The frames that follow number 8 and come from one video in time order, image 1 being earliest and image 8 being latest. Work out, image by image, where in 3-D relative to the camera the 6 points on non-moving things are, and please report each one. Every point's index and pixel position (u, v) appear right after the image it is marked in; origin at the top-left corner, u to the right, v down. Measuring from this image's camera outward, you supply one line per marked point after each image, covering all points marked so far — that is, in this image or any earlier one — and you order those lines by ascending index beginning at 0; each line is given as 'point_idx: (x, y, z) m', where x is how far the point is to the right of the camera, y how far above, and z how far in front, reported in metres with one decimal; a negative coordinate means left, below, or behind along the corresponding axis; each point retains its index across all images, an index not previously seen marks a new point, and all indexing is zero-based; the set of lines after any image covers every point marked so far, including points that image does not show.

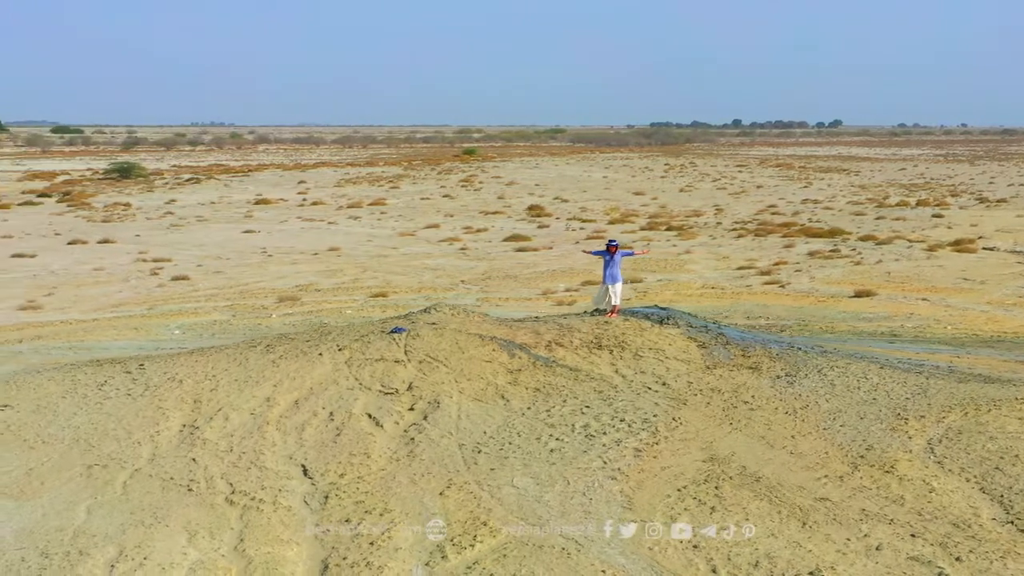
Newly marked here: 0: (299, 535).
0: (-1.0, -1.2, +8.1) m
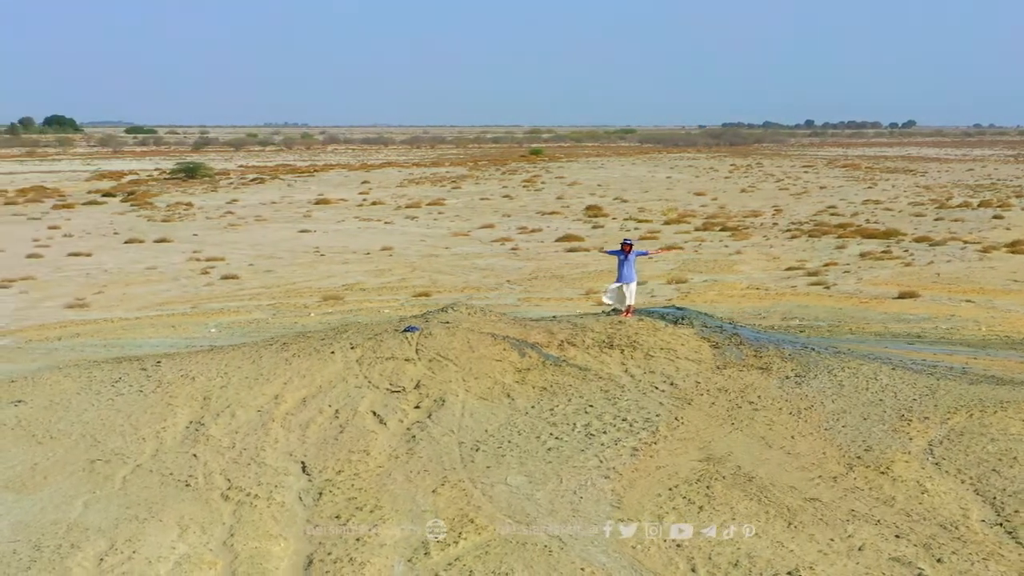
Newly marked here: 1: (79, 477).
0: (-1.1, -1.2, +8.2) m
1: (-2.4, -1.0, +9.2) m
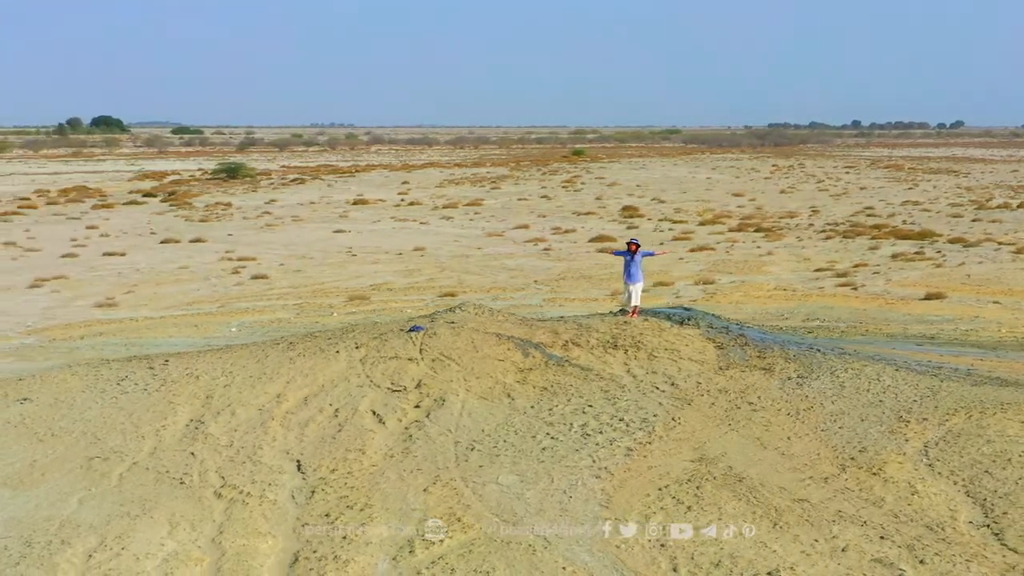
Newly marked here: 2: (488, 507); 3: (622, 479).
0: (-1.2, -1.2, +8.2) m
1: (-2.4, -1.0, +9.3) m
2: (-0.1, -1.1, +8.4) m
3: (+0.6, -1.0, +8.8) m
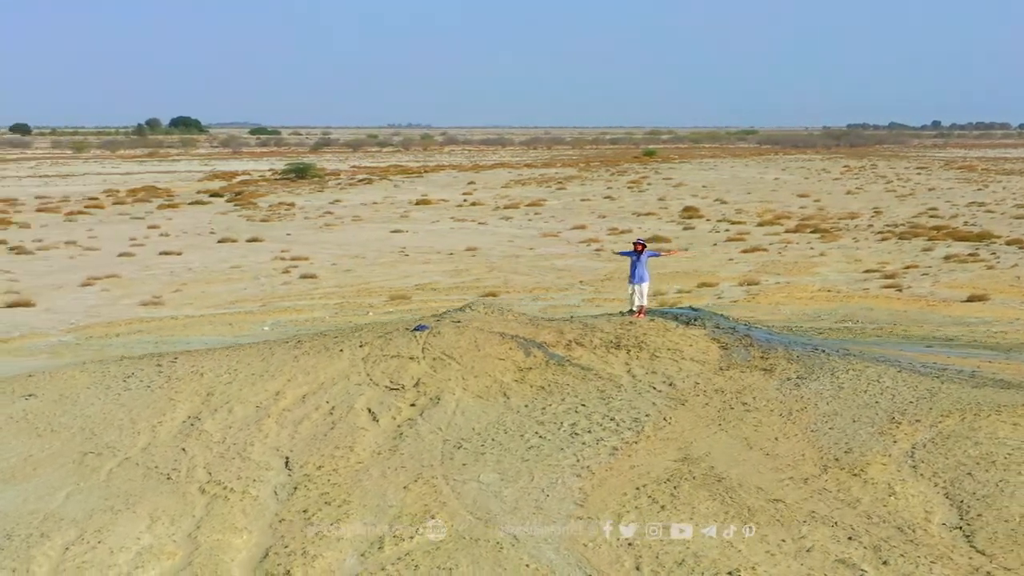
0: (-1.3, -1.2, +8.3) m
1: (-2.5, -1.0, +9.4) m
2: (-0.2, -1.1, +8.4) m
3: (+0.5, -1.0, +8.8) m
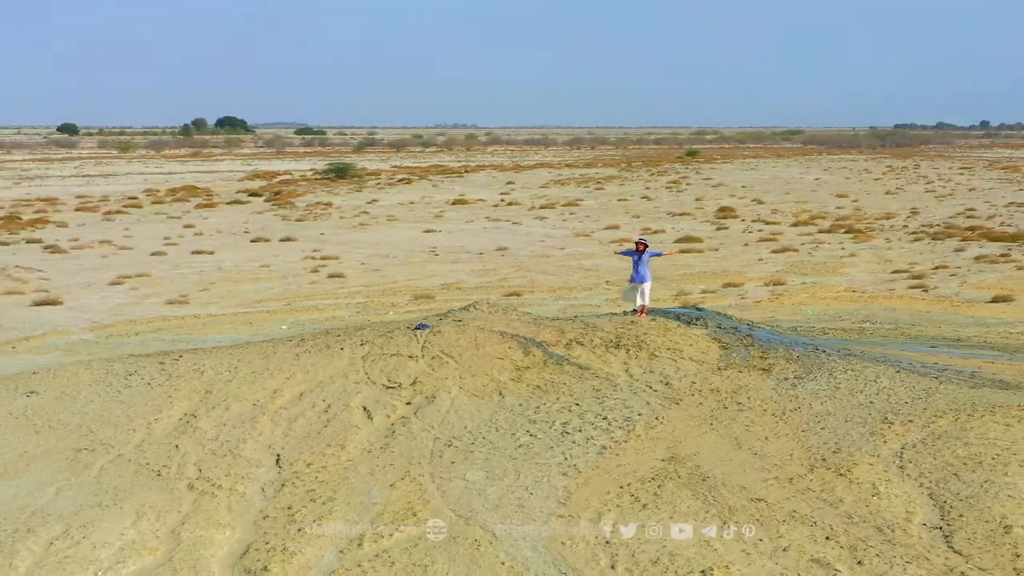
0: (-1.4, -1.2, +8.4) m
1: (-2.6, -1.0, +9.5) m
2: (-0.3, -1.1, +8.5) m
3: (+0.4, -1.0, +8.9) m
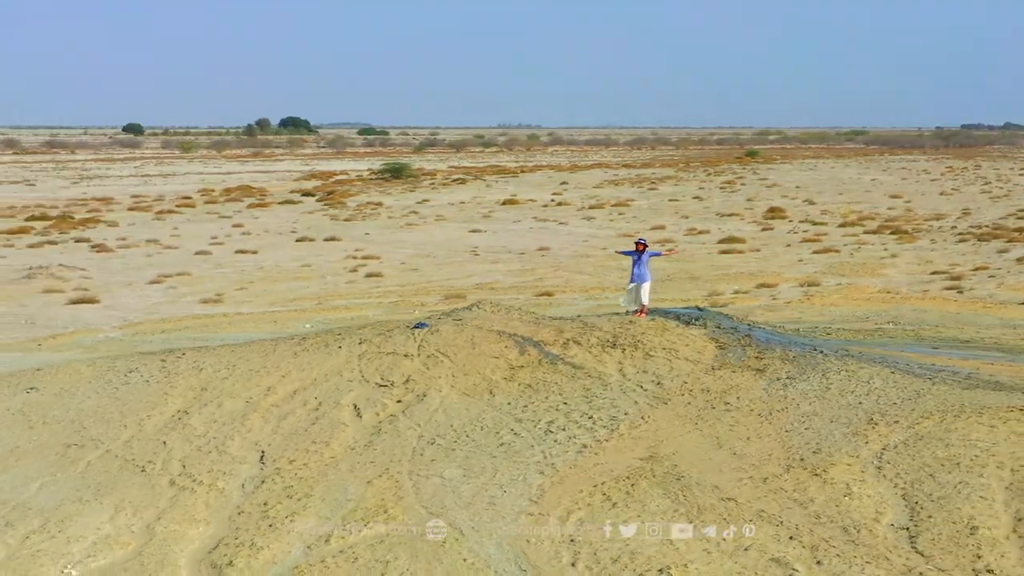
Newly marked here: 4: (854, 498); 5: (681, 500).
0: (-1.5, -1.2, +8.5) m
1: (-2.7, -1.0, +9.6) m
2: (-0.5, -1.1, +8.5) m
3: (+0.3, -1.0, +8.9) m
4: (+1.7, -1.1, +8.3) m
5: (+0.8, -1.1, +8.3) m
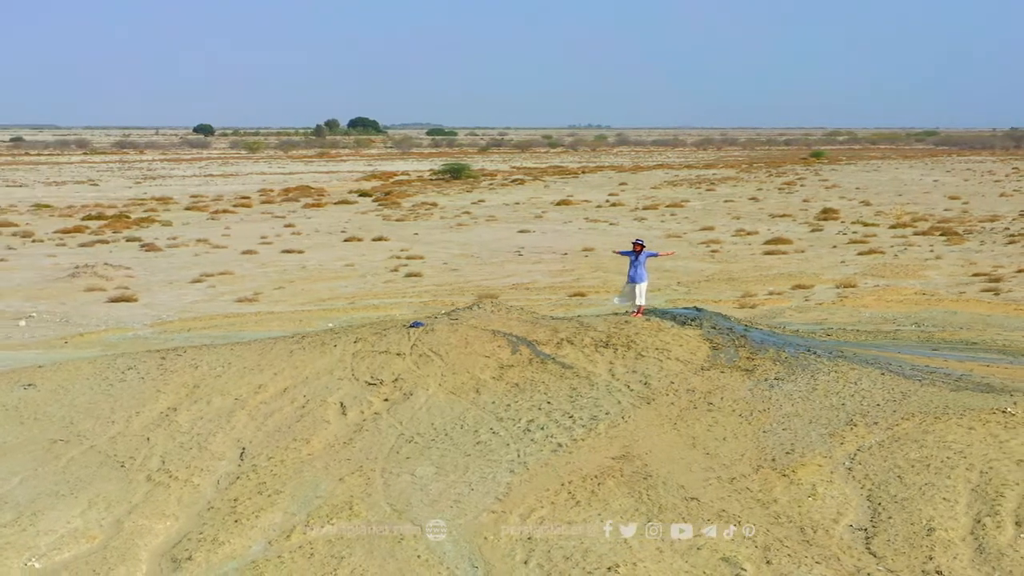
0: (-1.7, -1.2, +8.6) m
1: (-2.8, -1.0, +9.8) m
2: (-0.6, -1.1, +8.6) m
3: (+0.1, -1.0, +8.9) m
4: (+1.5, -1.1, +8.3) m
5: (+0.7, -1.1, +8.4) m
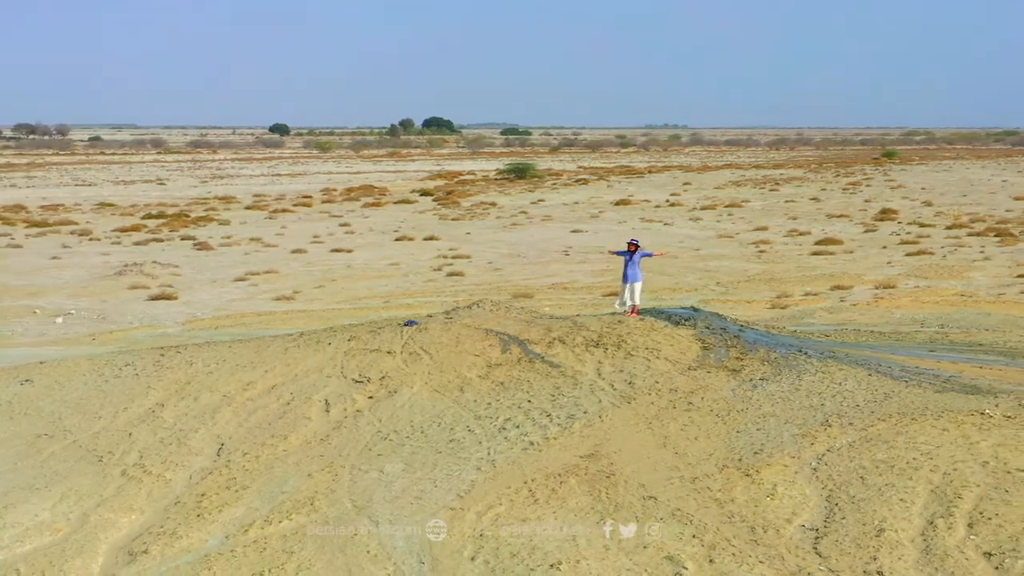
0: (-1.9, -1.1, +8.7) m
1: (-3.0, -1.0, +10.0) m
2: (-0.8, -1.1, +8.7) m
3: (-0.1, -1.0, +9.0) m
4: (+1.3, -1.1, +8.3) m
5: (+0.5, -1.1, +8.4) m
